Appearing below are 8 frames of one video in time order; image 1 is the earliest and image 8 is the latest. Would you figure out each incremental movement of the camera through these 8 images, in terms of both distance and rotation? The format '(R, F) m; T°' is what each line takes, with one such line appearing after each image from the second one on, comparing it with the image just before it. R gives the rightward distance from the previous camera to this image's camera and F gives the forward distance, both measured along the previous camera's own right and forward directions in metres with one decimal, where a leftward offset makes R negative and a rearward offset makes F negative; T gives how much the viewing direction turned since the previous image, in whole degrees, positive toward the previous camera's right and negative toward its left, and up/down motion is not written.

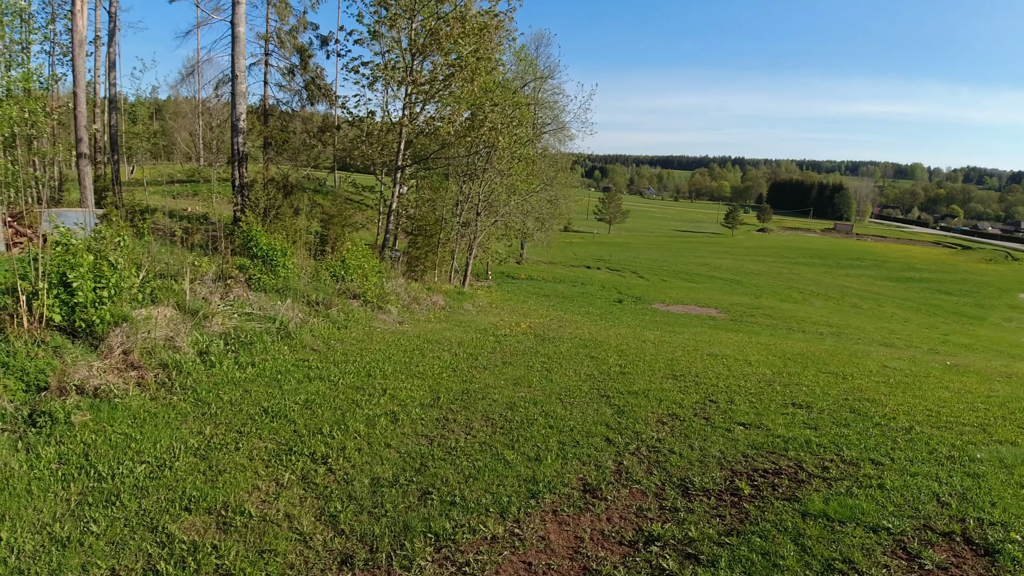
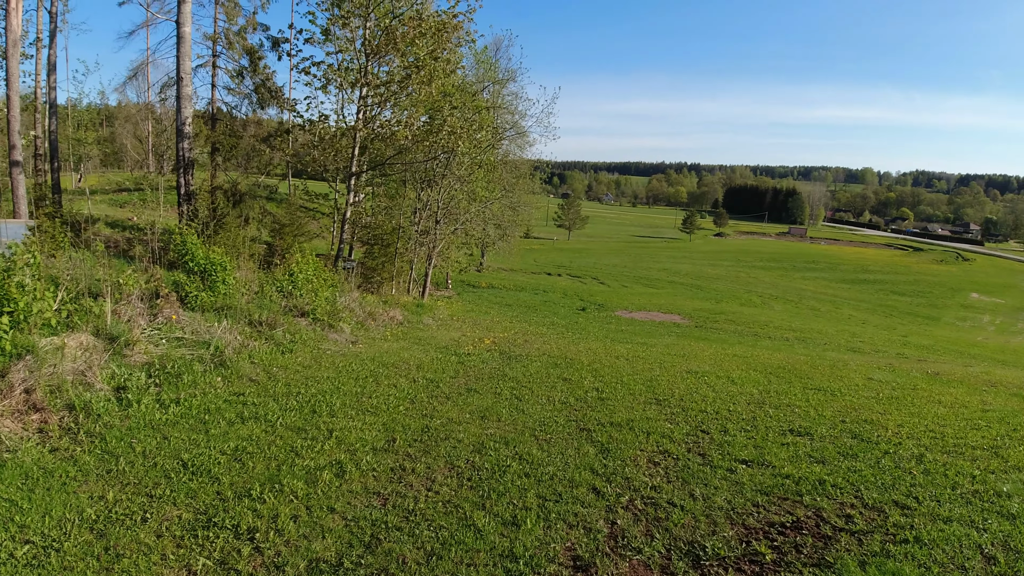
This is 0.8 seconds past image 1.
(0.0, +0.8) m; +4°
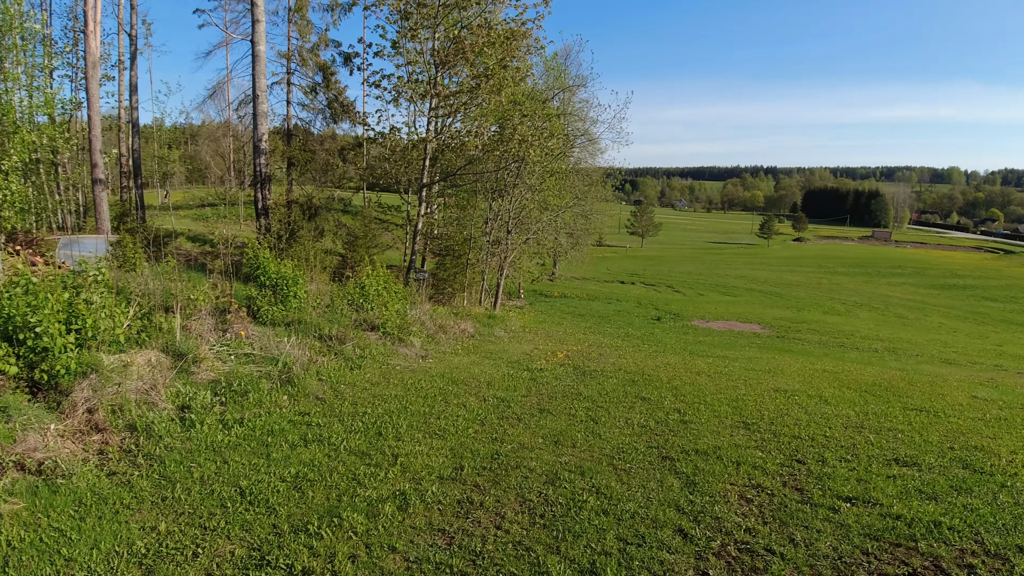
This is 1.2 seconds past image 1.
(-0.1, +0.4) m; -7°
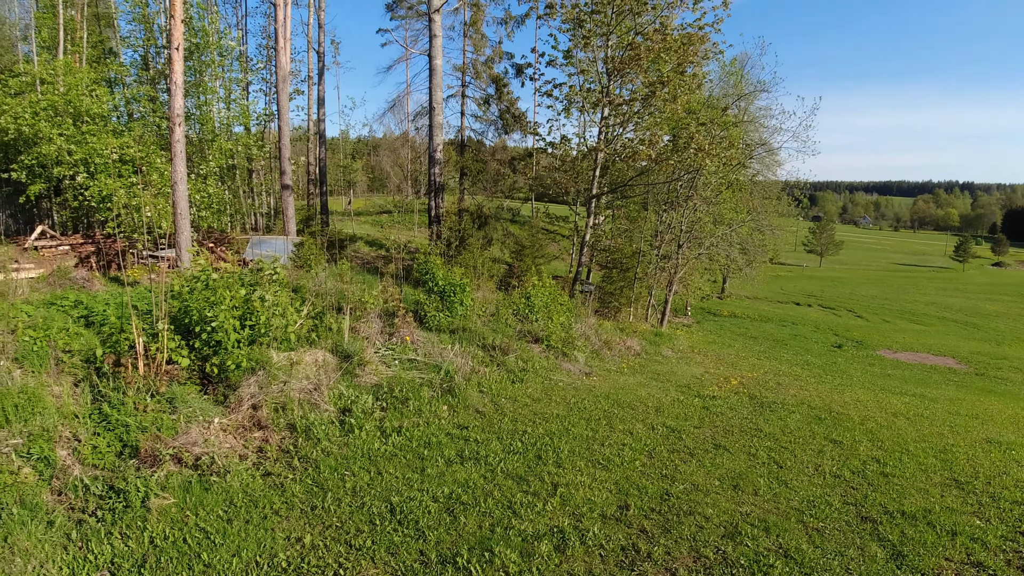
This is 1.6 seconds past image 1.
(-0.3, +0.5) m; -14°
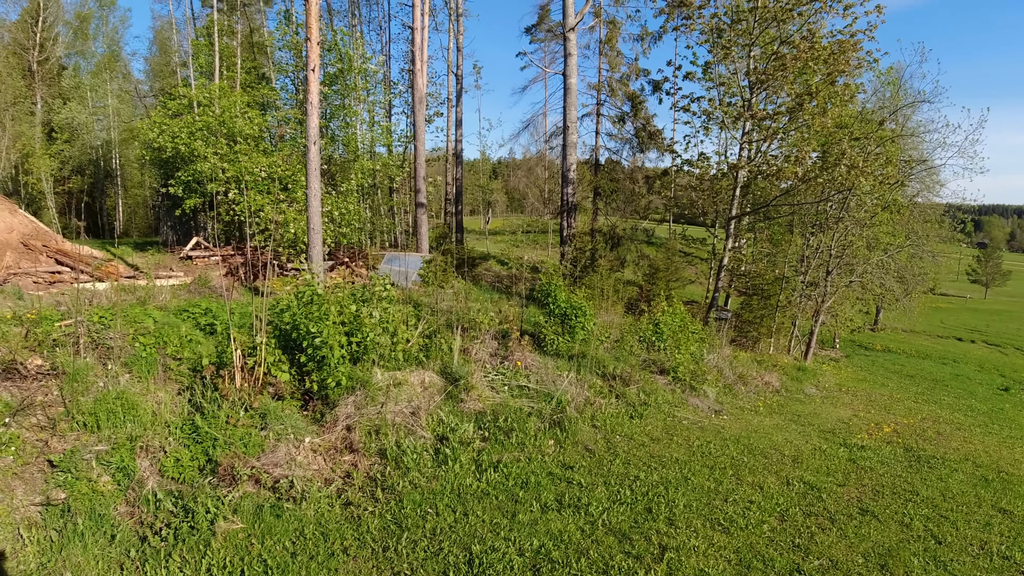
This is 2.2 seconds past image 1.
(+0.1, +0.3) m; -13°
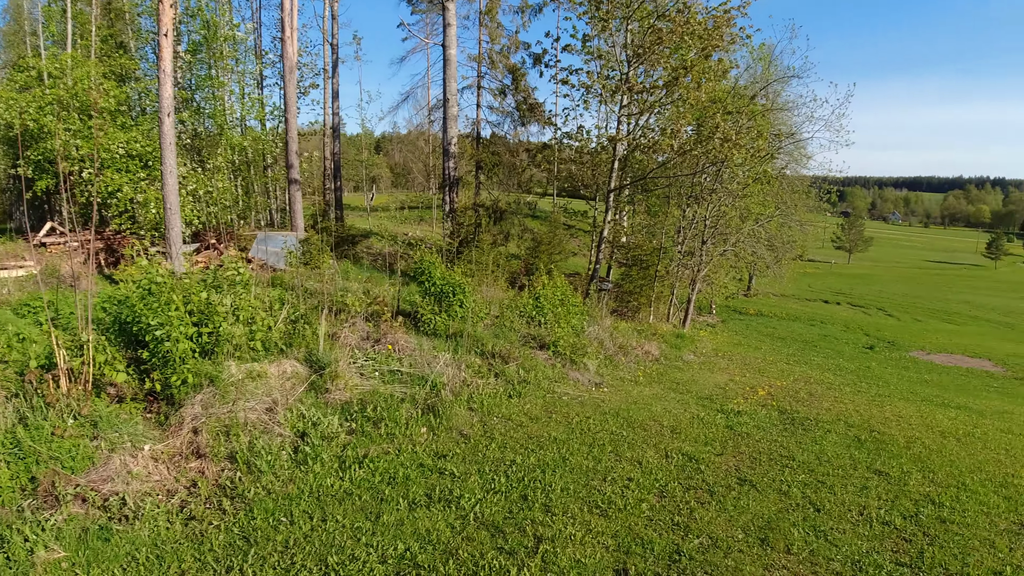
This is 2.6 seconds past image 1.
(+0.3, +0.2) m; +9°
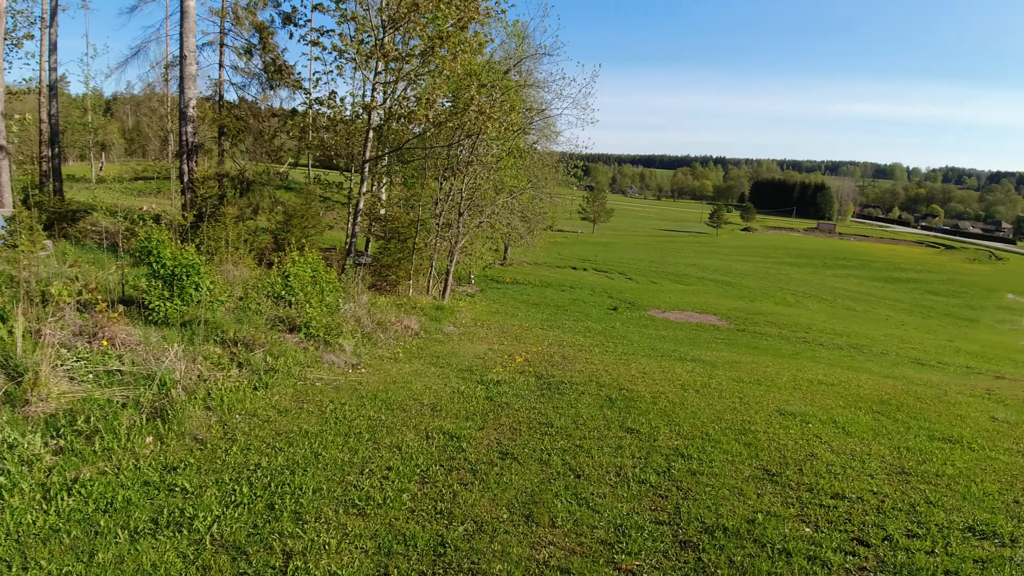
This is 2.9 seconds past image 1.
(+0.4, +0.5) m; +23°
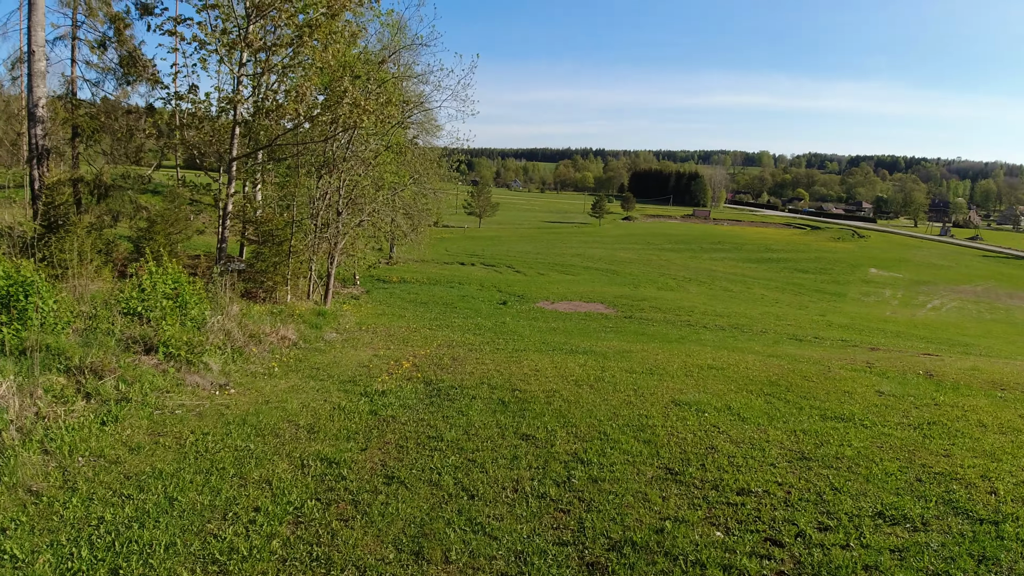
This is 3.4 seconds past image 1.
(+0.2, +0.5) m; +11°
